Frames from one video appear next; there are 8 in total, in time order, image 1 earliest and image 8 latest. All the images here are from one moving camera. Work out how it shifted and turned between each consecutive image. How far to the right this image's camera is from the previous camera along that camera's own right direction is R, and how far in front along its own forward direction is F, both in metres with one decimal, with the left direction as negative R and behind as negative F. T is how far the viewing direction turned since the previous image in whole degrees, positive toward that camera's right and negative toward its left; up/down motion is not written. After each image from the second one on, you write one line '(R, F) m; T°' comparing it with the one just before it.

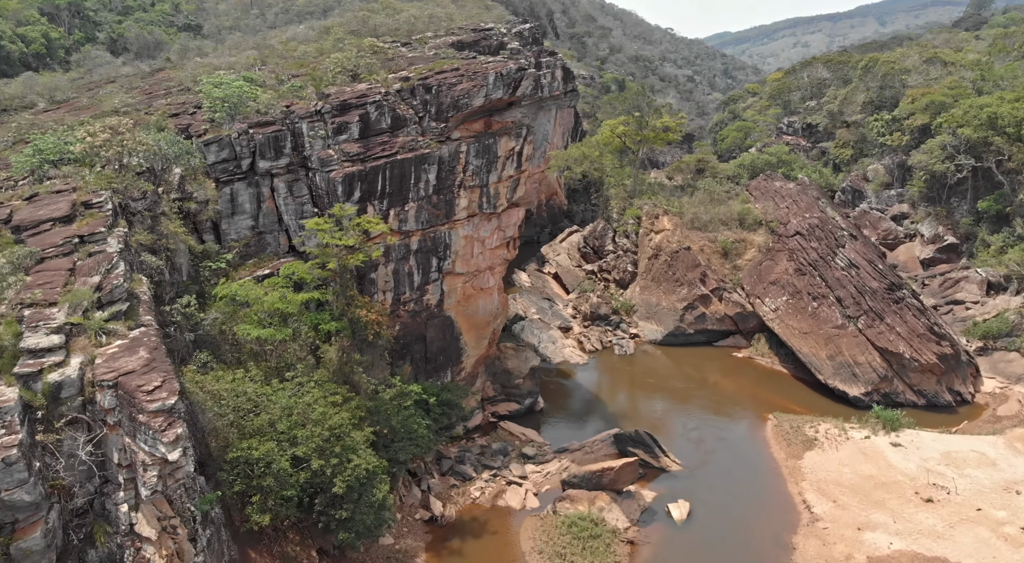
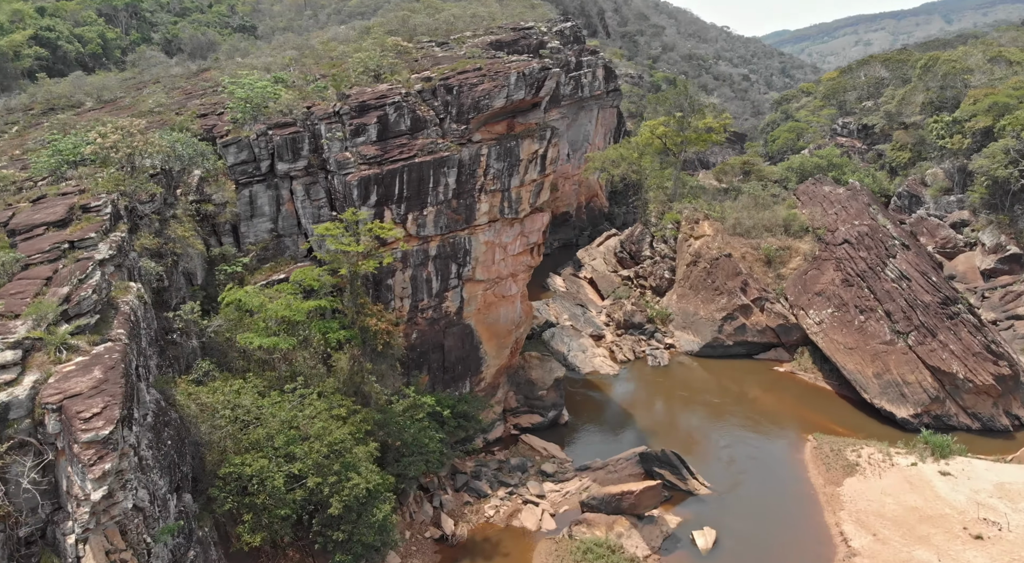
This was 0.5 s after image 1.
(+0.9, +1.1) m; -4°
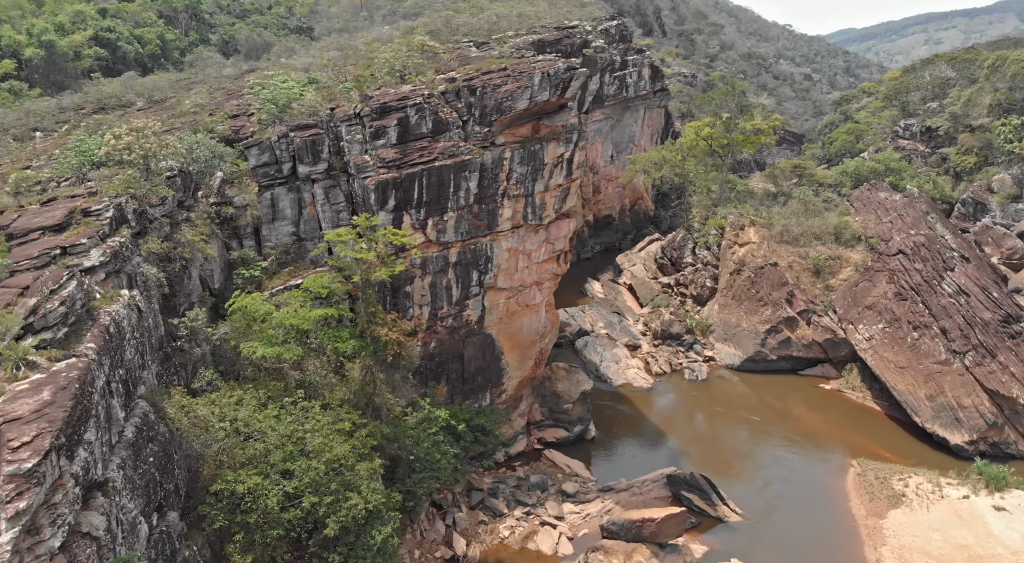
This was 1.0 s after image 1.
(+0.9, +1.1) m; -4°
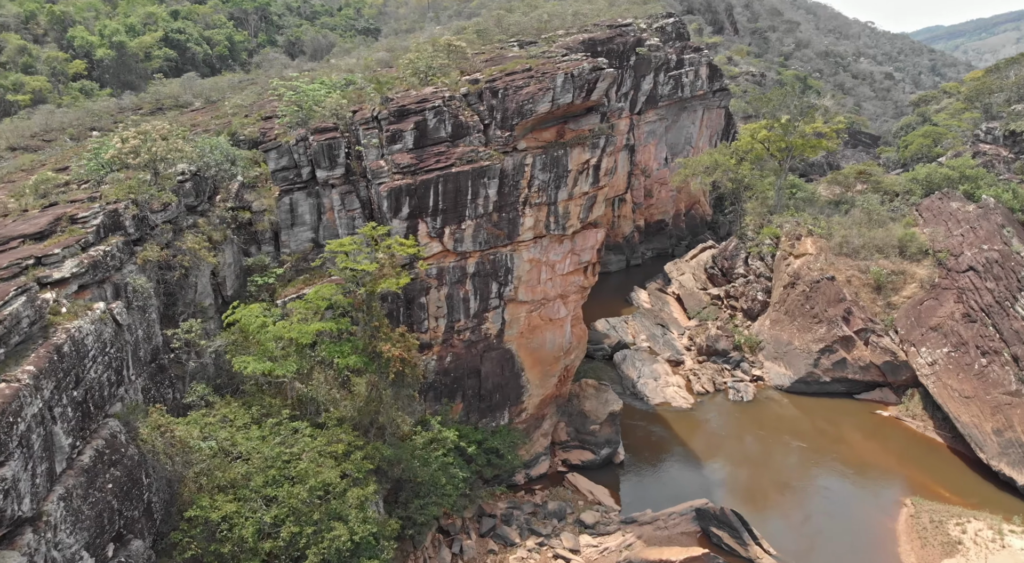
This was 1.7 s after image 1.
(+1.3, +1.4) m; -5°
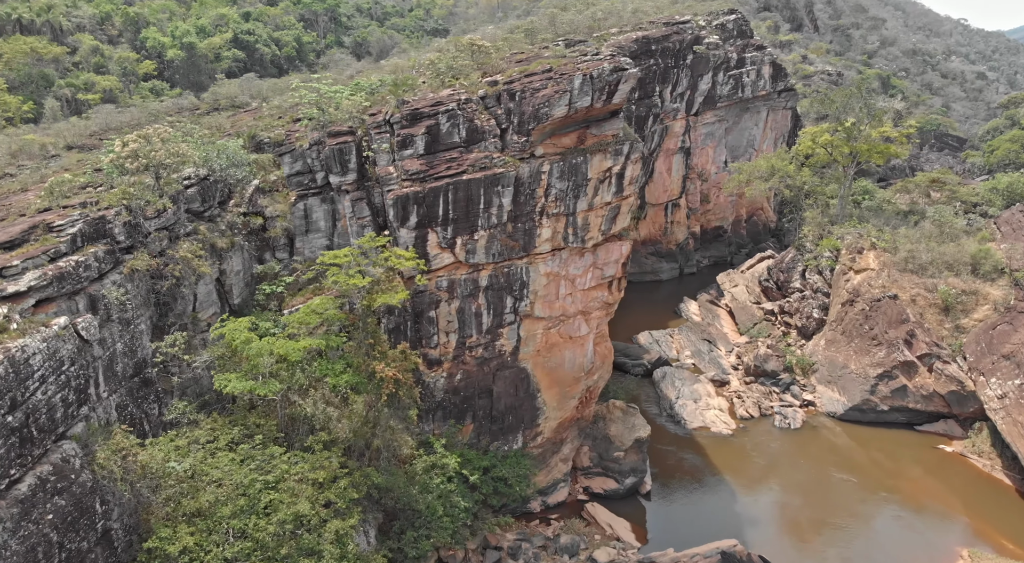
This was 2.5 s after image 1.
(+1.5, +1.5) m; -5°
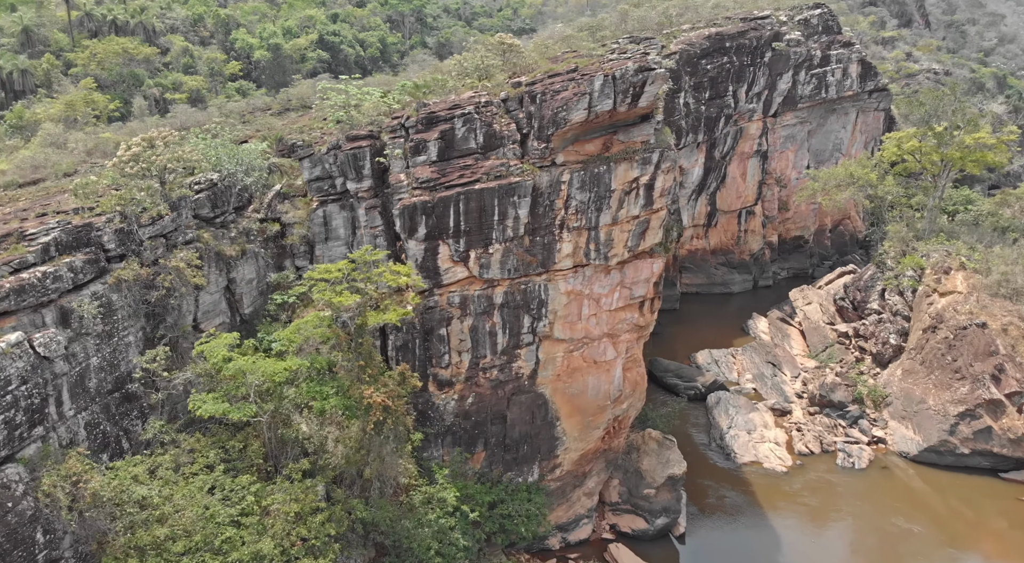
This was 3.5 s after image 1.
(+1.8, +1.8) m; -7°
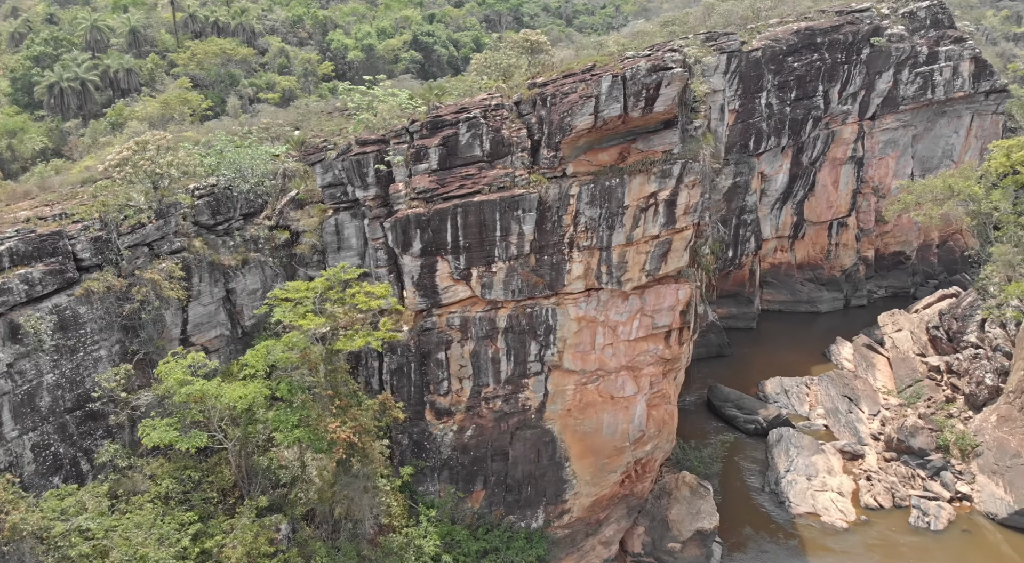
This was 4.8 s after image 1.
(+2.2, +2.1) m; -8°
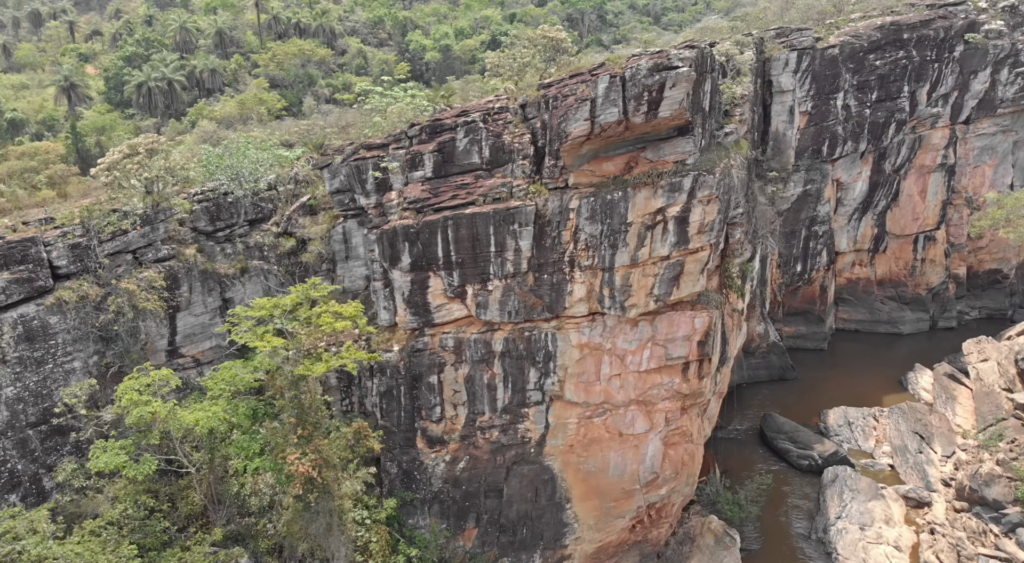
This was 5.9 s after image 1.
(+1.8, +1.7) m; -6°
